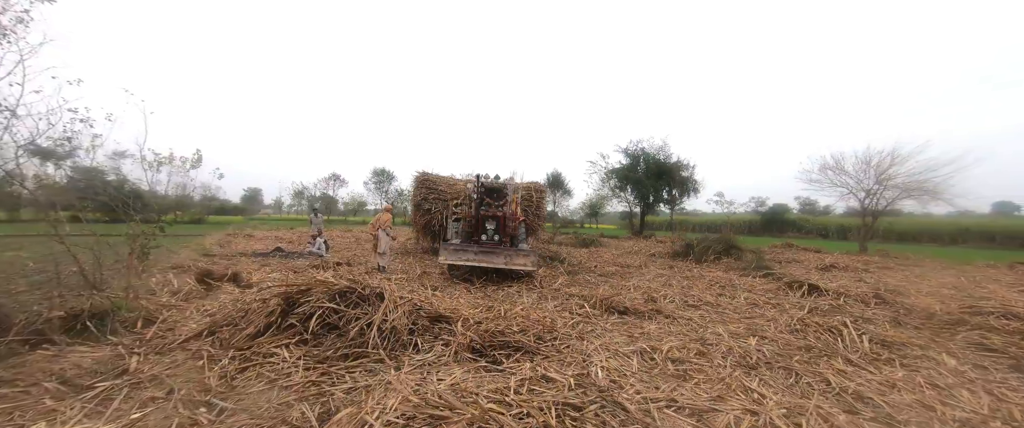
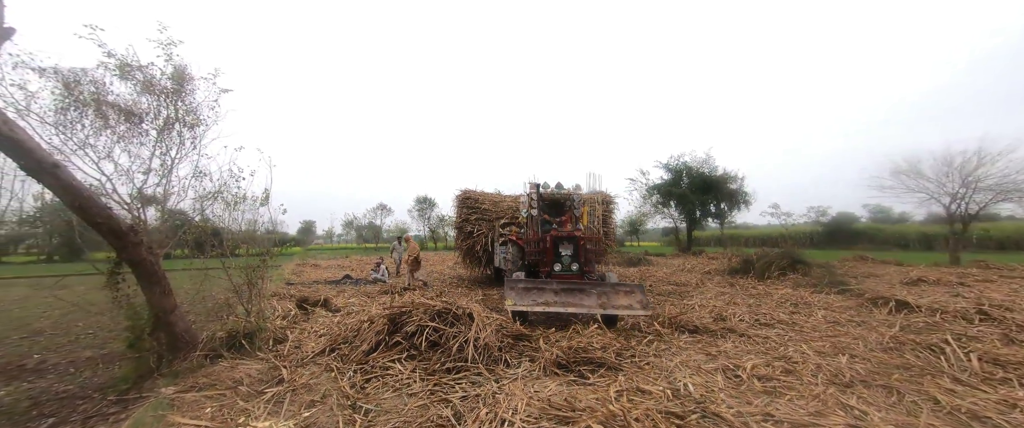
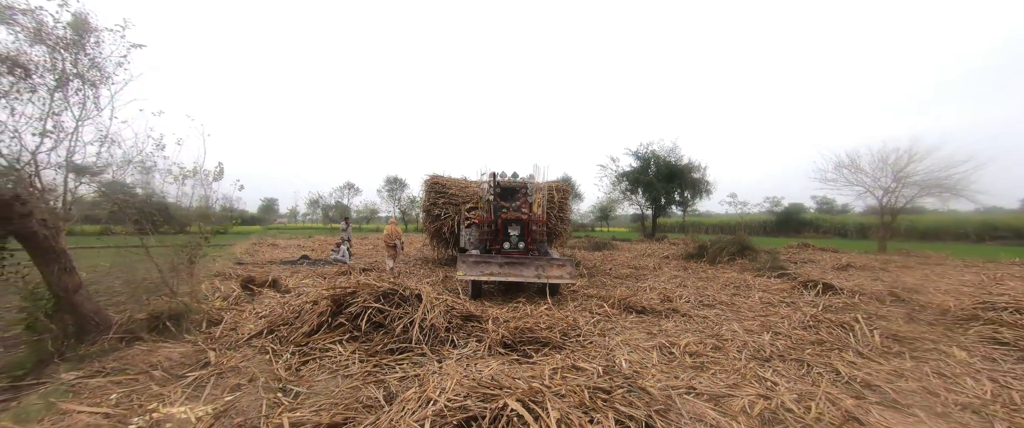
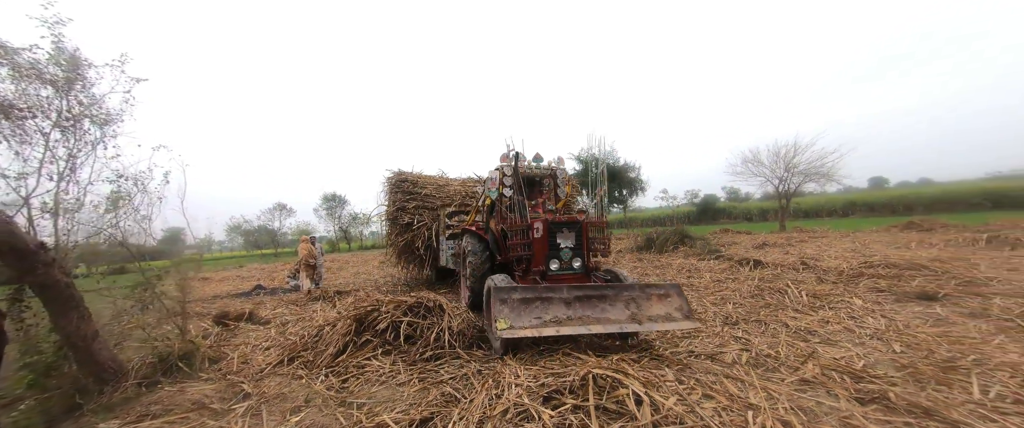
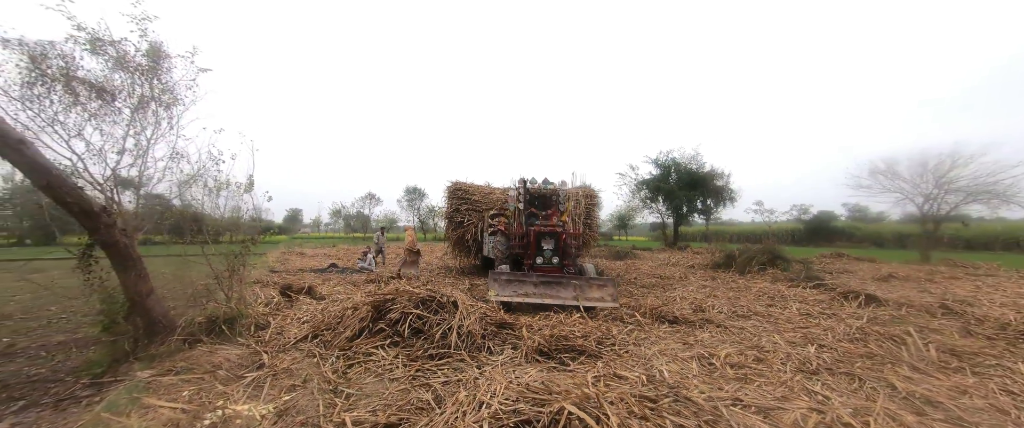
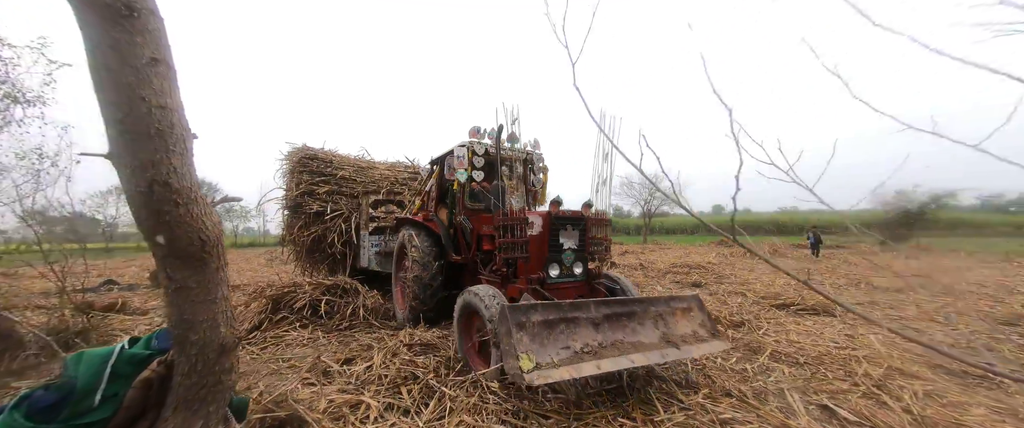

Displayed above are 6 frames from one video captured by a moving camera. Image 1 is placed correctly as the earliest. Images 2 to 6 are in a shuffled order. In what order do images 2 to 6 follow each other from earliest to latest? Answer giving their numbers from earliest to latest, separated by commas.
3, 5, 2, 4, 6
